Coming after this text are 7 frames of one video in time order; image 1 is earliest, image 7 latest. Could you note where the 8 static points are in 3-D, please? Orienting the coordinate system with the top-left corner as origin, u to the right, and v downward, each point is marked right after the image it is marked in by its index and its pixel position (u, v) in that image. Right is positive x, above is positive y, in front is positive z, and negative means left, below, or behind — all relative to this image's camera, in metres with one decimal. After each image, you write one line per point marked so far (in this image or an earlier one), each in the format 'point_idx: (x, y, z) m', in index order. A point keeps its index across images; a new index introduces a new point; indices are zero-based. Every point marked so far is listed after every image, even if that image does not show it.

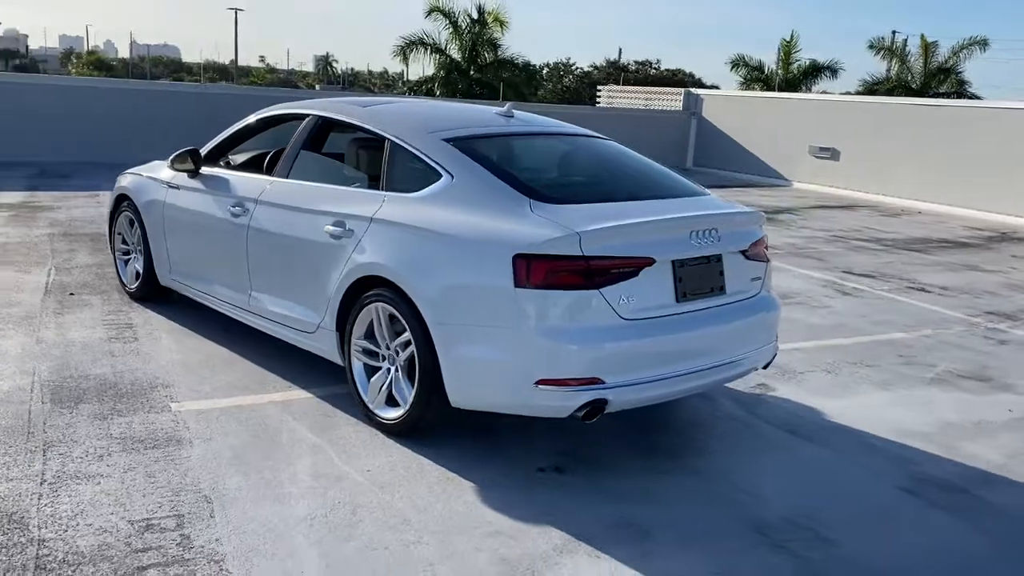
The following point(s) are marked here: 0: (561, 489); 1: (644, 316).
0: (+0.2, -0.9, +4.2) m
1: (+0.6, -0.1, +4.2) m
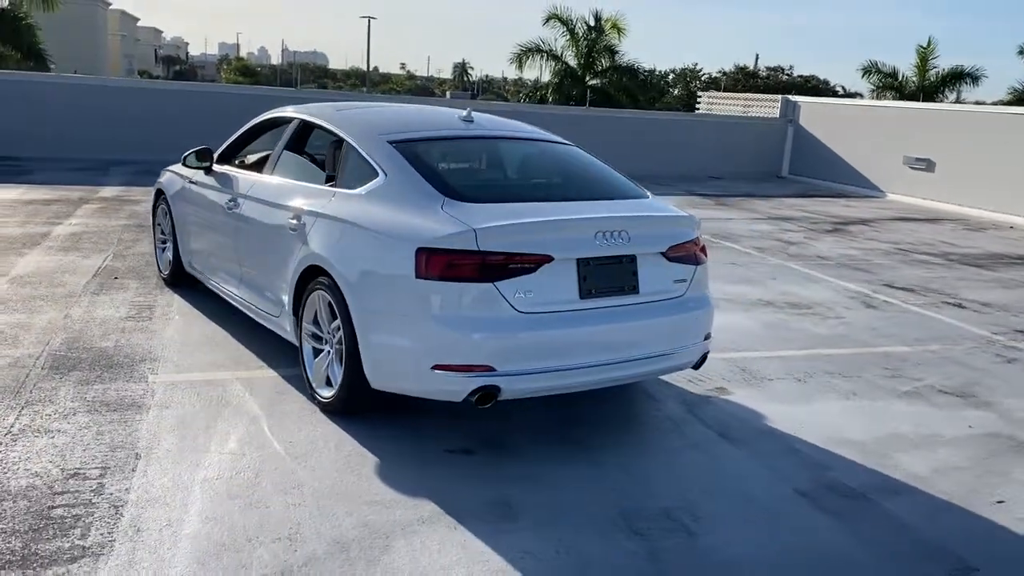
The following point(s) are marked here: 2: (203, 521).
0: (-0.3, -0.9, +4.5) m
1: (+0.1, -0.1, +4.5) m
2: (-1.3, -1.0, +3.8) m
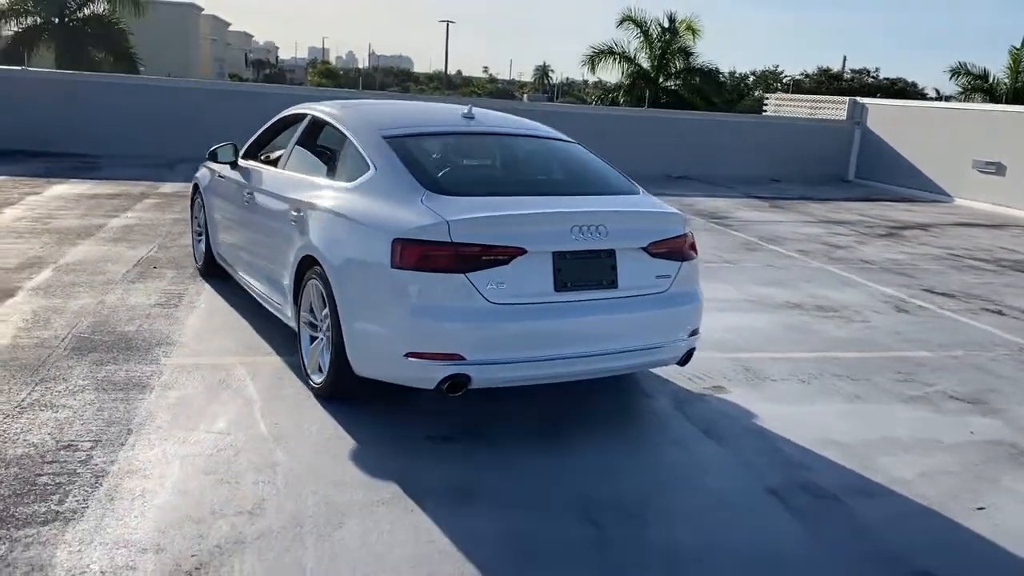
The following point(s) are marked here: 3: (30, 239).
0: (-0.5, -0.9, +4.6) m
1: (0.0, -0.1, +4.5) m
2: (-1.5, -0.9, +4.0) m
3: (-5.0, +0.5, +9.4) m
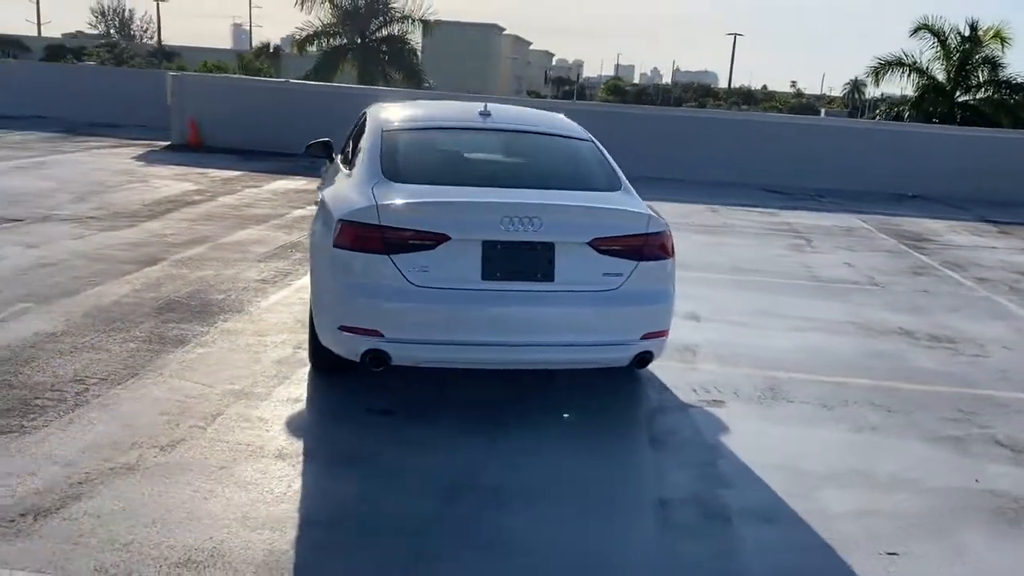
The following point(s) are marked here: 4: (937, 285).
0: (-0.9, -0.7, +5.0) m
1: (-0.4, 0.0, +4.7) m
2: (-2.1, -0.7, +4.7) m
3: (-3.6, +0.8, +10.9) m
4: (+4.7, 0.0, +9.9) m
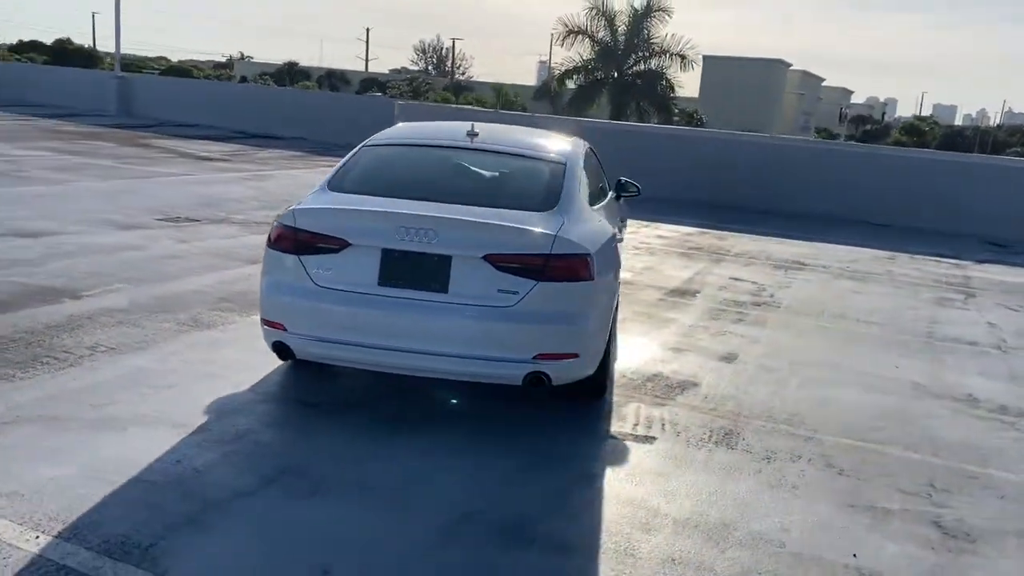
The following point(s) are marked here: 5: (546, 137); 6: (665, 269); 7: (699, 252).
0: (-1.5, -0.7, +5.4) m
1: (-1.0, 0.0, +5.1) m
2: (-2.7, -0.6, +5.5) m
3: (-2.2, +0.7, +11.9) m
4: (+5.4, -0.6, +8.4) m
5: (+0.2, +1.2, +6.8) m
6: (+2.0, +0.2, +11.4) m
7: (+2.8, +0.5, +12.9) m
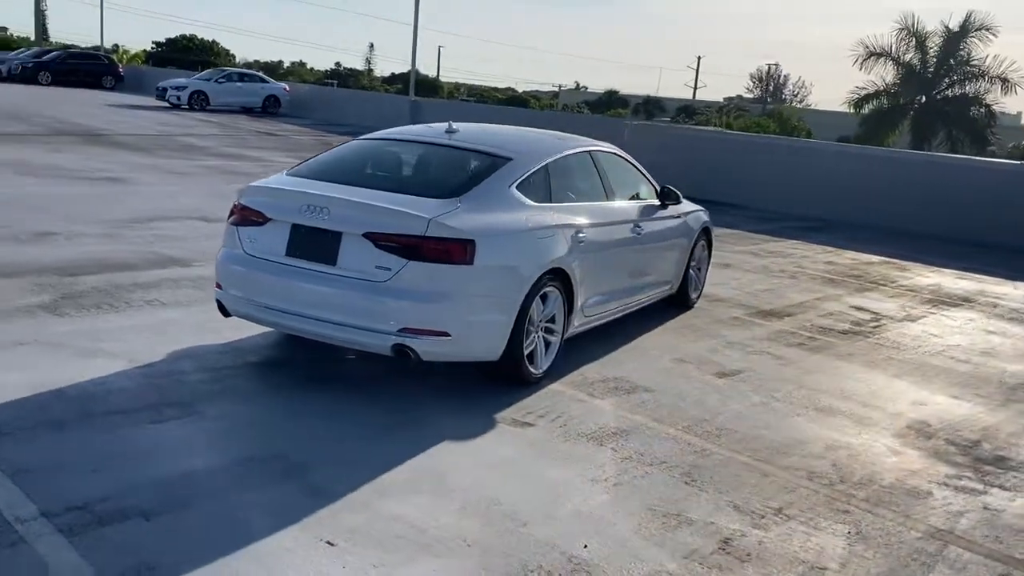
0: (-2.0, -0.5, +6.3) m
1: (-1.6, +0.2, +5.8) m
2: (-3.1, -0.3, +6.8) m
3: (-0.3, +0.7, +12.7) m
4: (+5.4, -1.0, +6.8) m
5: (+0.2, +1.2, +7.1) m
6: (+3.3, 0.0, +10.7) m
7: (+4.6, +0.1, +11.9) m
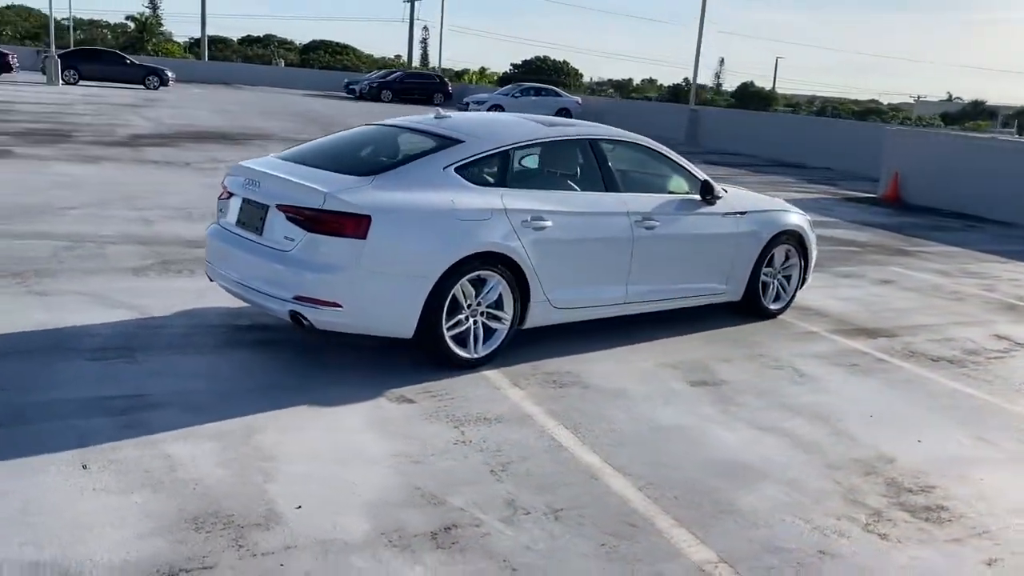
0: (-2.3, -0.2, +7.0) m
1: (-2.1, +0.4, +6.5) m
2: (-3.1, 0.0, +7.9) m
3: (+1.7, +0.7, +12.4) m
4: (+4.7, -1.3, +4.8) m
5: (+0.2, +1.3, +7.0) m
6: (+4.3, -0.3, +9.2) m
7: (+6.0, -0.2, +9.9) m
